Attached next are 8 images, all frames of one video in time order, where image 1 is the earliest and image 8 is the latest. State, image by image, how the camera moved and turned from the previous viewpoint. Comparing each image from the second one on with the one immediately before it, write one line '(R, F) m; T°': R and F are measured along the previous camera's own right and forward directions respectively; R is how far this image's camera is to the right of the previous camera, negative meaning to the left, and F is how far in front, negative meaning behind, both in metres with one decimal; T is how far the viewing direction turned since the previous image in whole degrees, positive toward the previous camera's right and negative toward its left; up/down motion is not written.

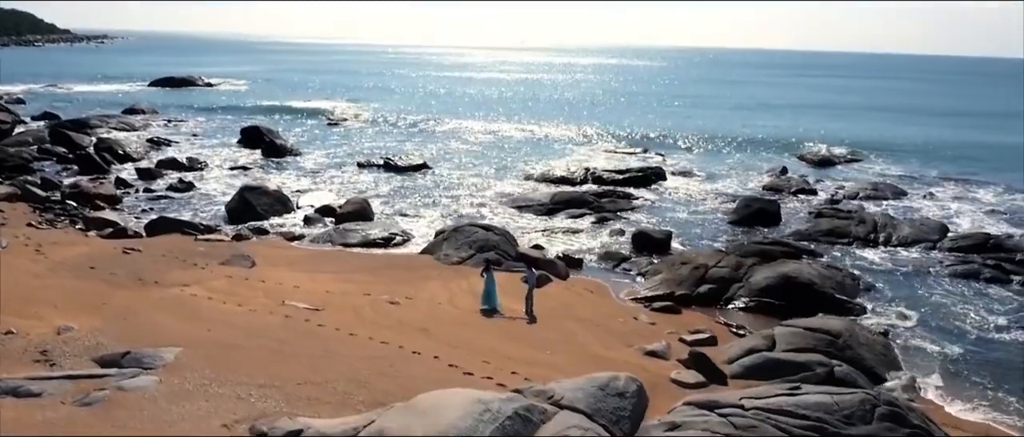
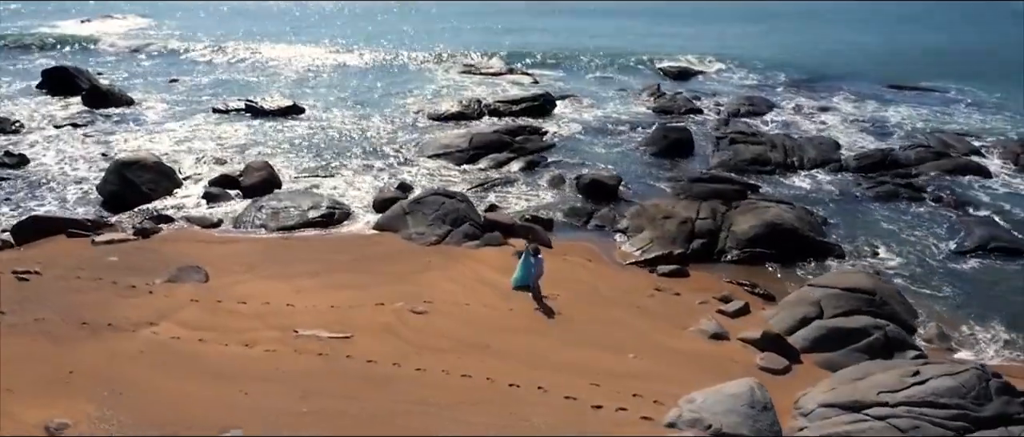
(-4.4, +2.4) m; +16°
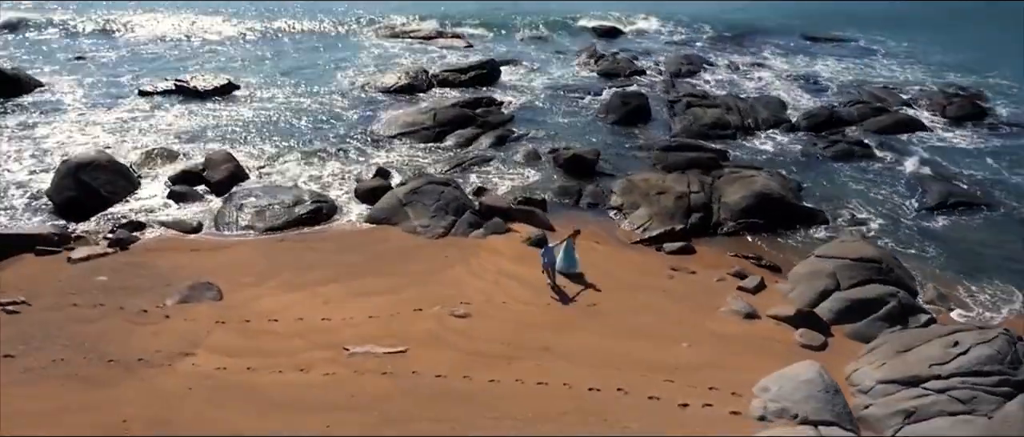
(-2.5, +0.4) m; +8°
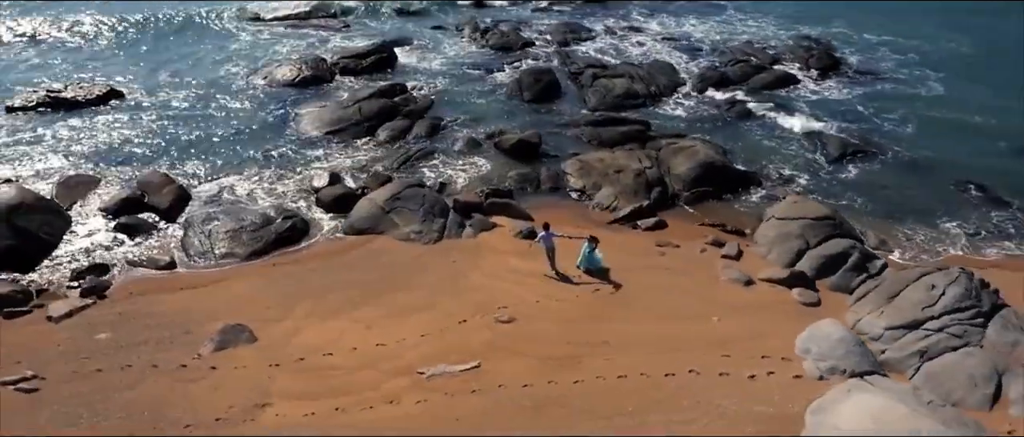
(-3.7, 0.0) m; +13°
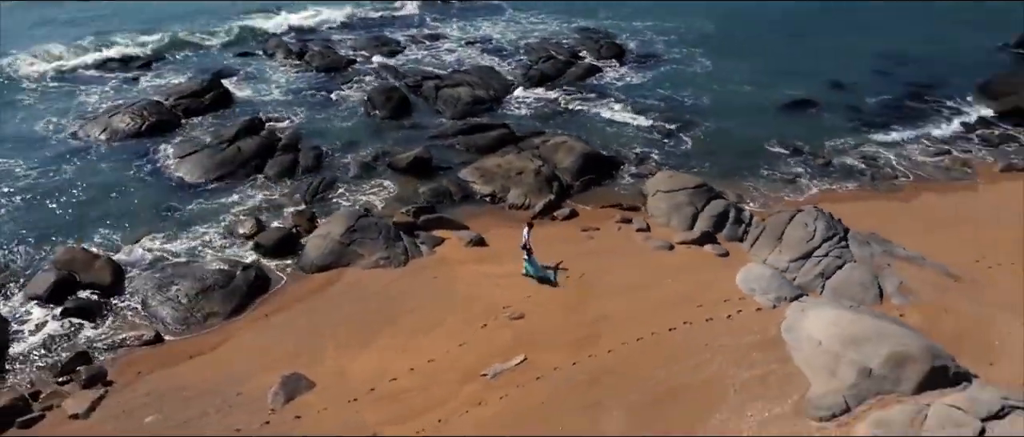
(-5.2, -1.3) m; +19°
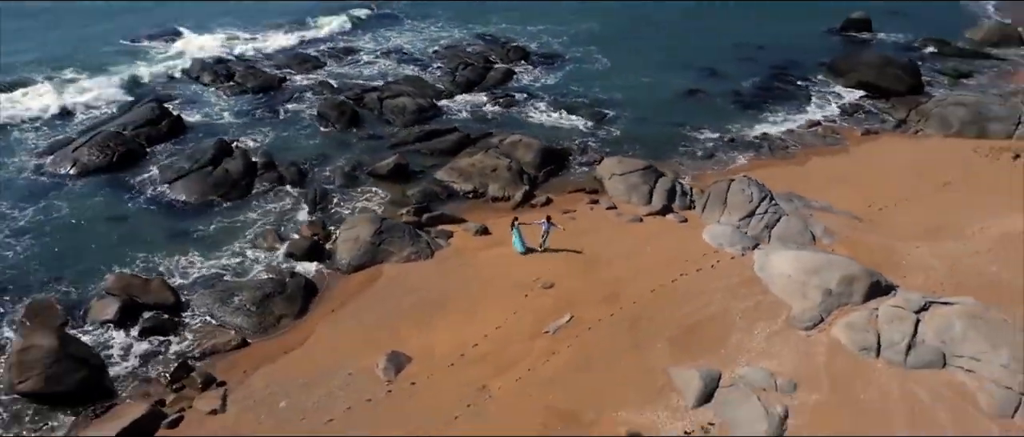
(-4.5, -2.9) m; +11°
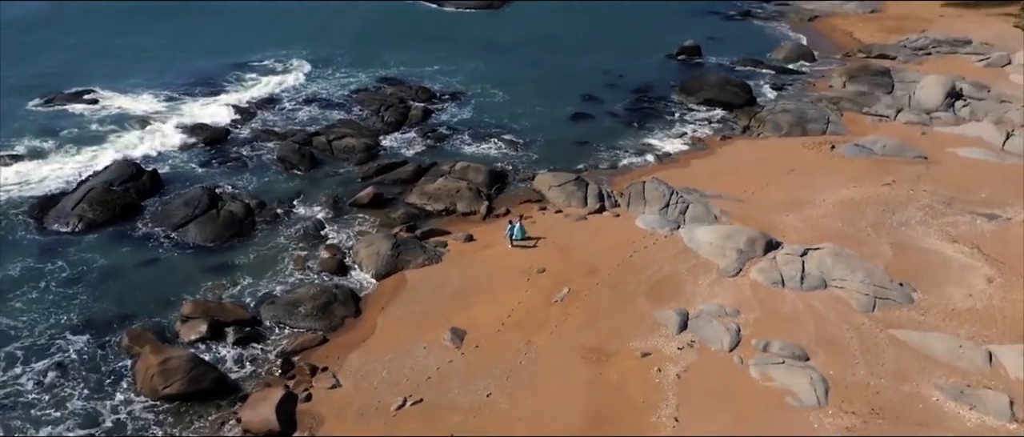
(-5.4, -5.5) m; +12°
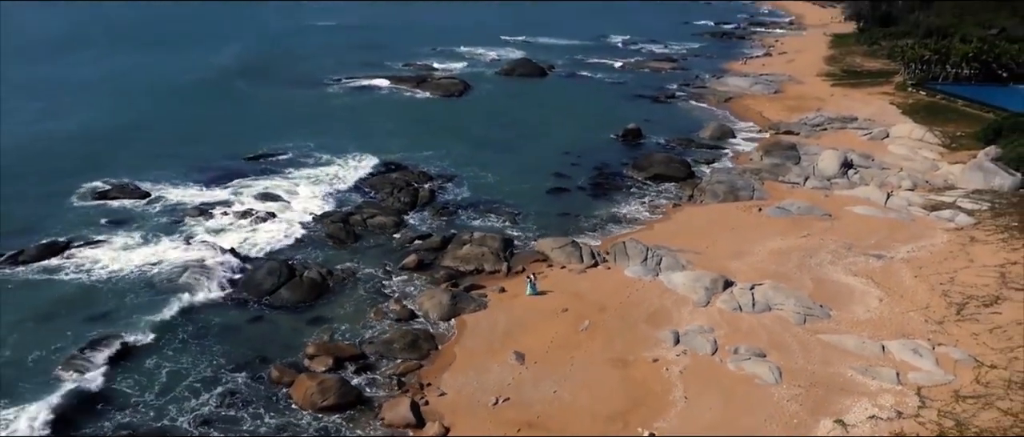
(-4.8, -8.8) m; +6°
